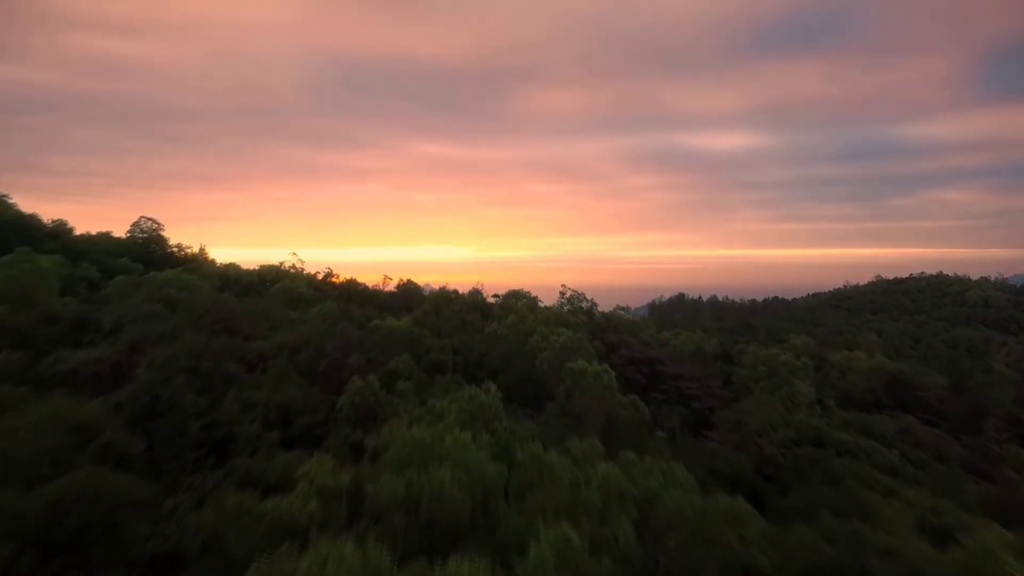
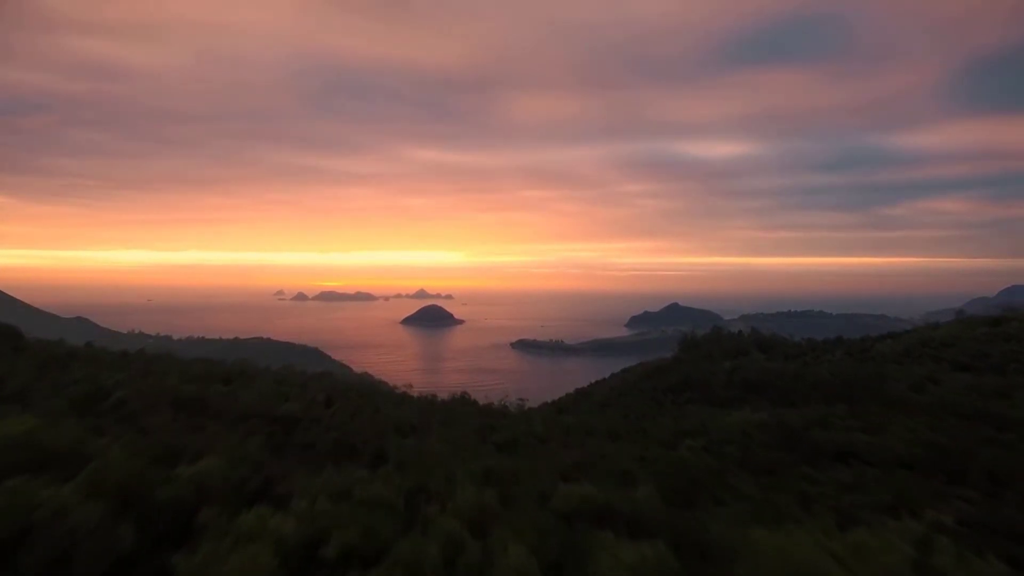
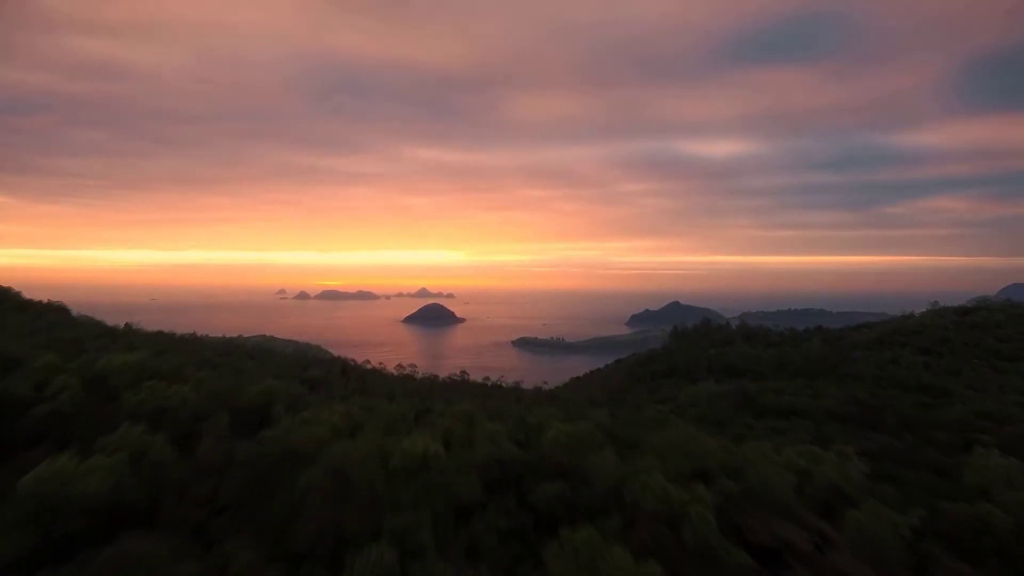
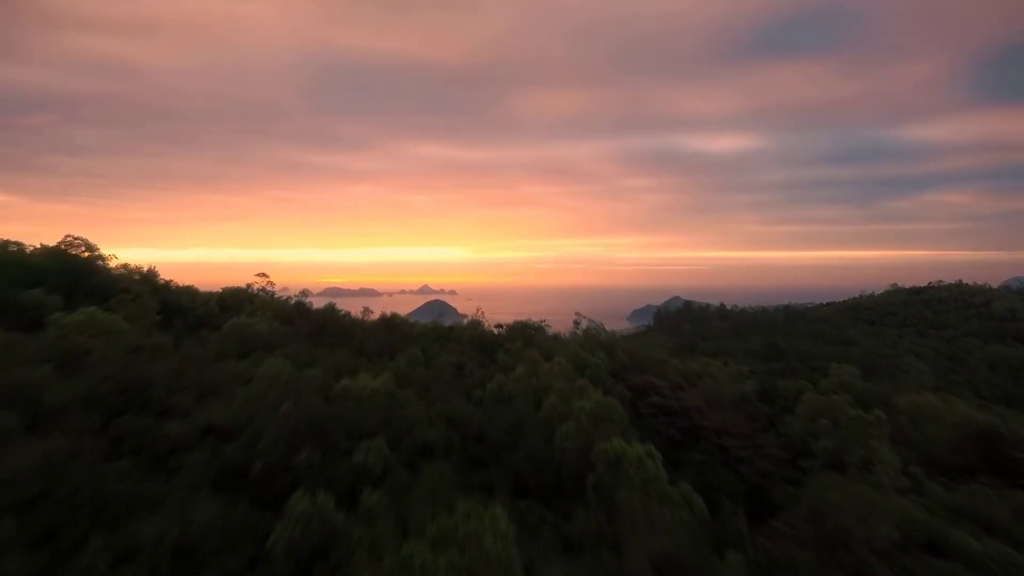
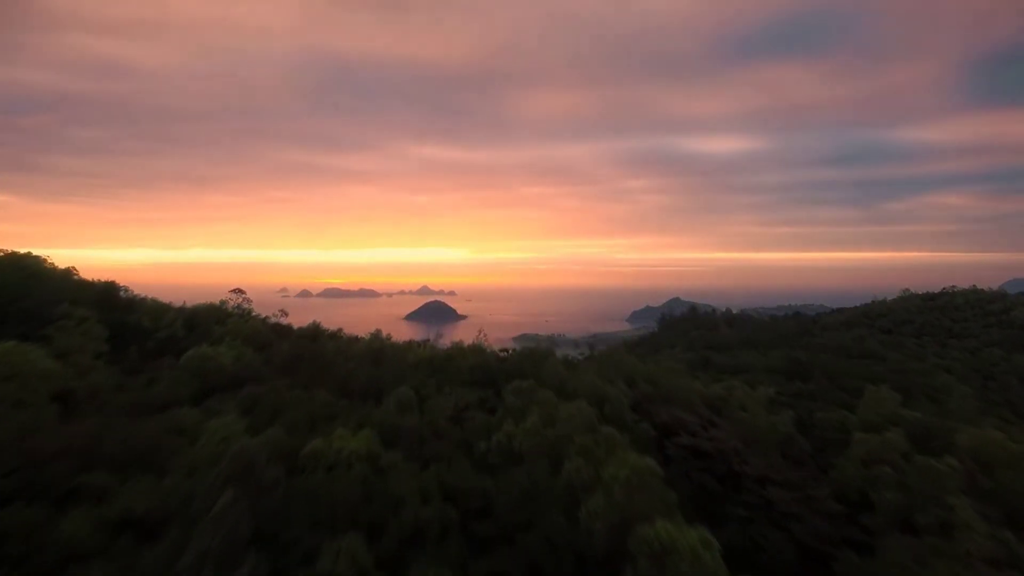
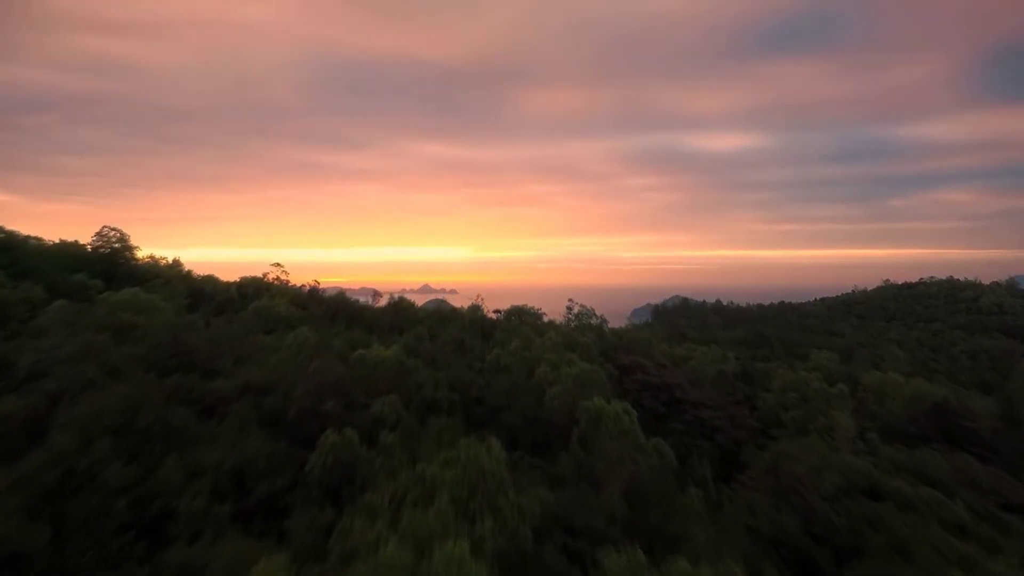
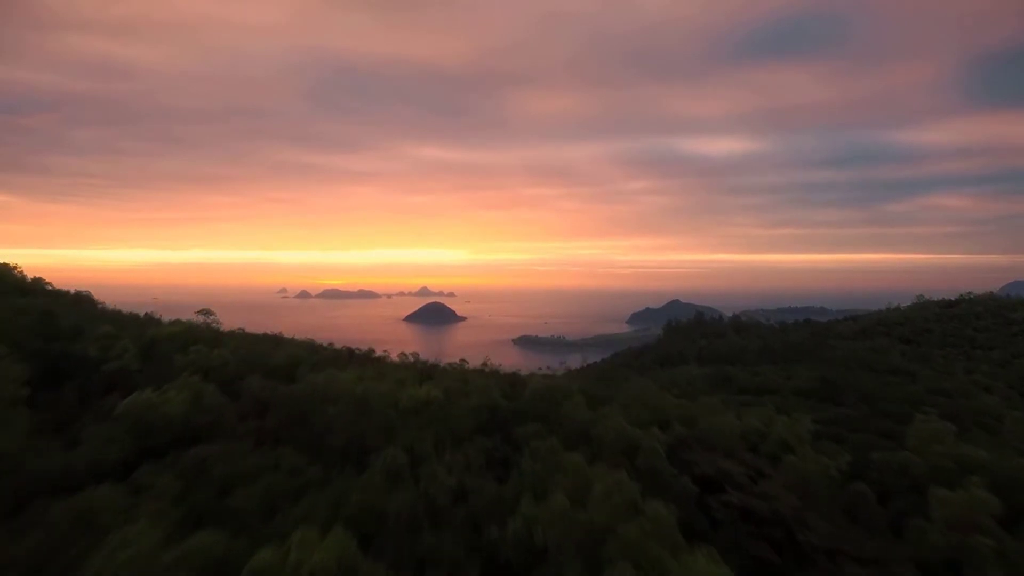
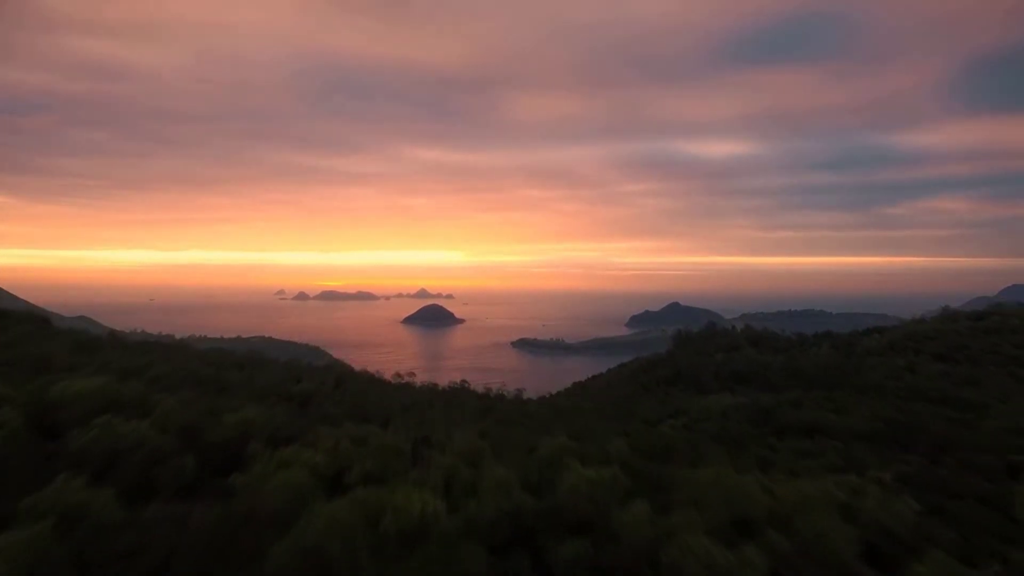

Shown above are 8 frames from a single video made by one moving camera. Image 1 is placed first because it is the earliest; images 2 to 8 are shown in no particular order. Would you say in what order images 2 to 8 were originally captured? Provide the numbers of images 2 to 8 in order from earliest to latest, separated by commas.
6, 4, 5, 7, 3, 8, 2
